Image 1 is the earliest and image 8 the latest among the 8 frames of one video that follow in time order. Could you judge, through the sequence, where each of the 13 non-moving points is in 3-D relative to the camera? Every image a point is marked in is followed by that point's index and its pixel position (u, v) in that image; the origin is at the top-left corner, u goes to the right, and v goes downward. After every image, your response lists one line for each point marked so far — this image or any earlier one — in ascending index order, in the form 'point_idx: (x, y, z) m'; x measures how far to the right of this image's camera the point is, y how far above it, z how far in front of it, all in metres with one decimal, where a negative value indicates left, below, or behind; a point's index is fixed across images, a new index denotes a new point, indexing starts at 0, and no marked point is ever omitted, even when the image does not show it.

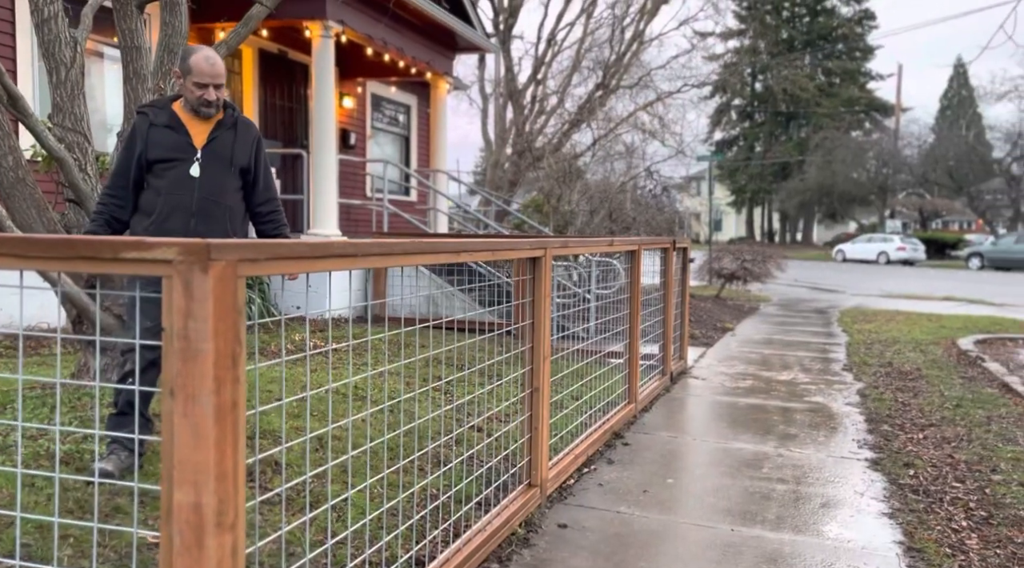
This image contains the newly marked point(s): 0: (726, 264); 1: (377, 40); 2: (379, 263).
0: (+4.0, +0.4, +16.7) m
1: (-1.5, +2.7, +10.0) m
2: (-0.4, +0.1, +2.8) m
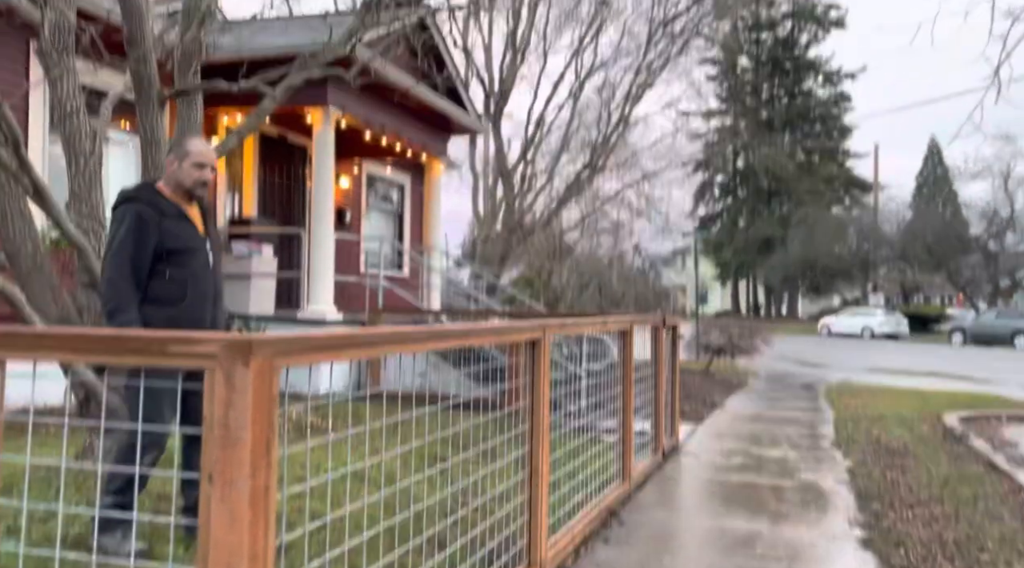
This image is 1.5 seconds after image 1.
0: (+3.8, -1.0, +16.9) m
1: (-1.6, +1.8, +10.4) m
2: (-0.4, -0.2, +3.0) m
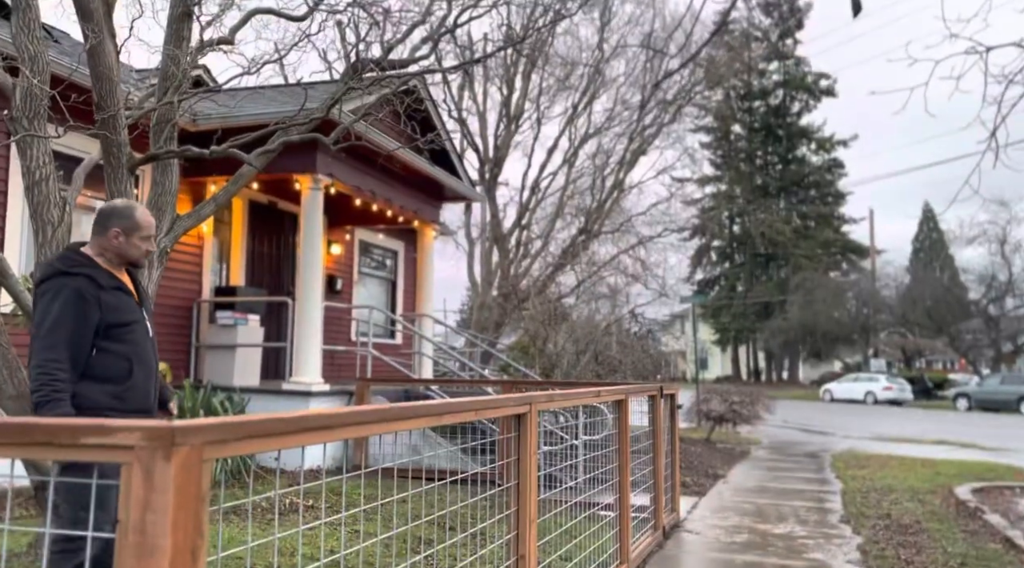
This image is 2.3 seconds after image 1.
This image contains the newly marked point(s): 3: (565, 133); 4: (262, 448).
0: (+3.7, -2.2, +16.5) m
1: (-1.7, +1.1, +10.2) m
2: (-0.4, -0.4, +2.7) m
3: (+1.0, +2.7, +16.2) m
4: (-0.6, -0.4, +2.2) m
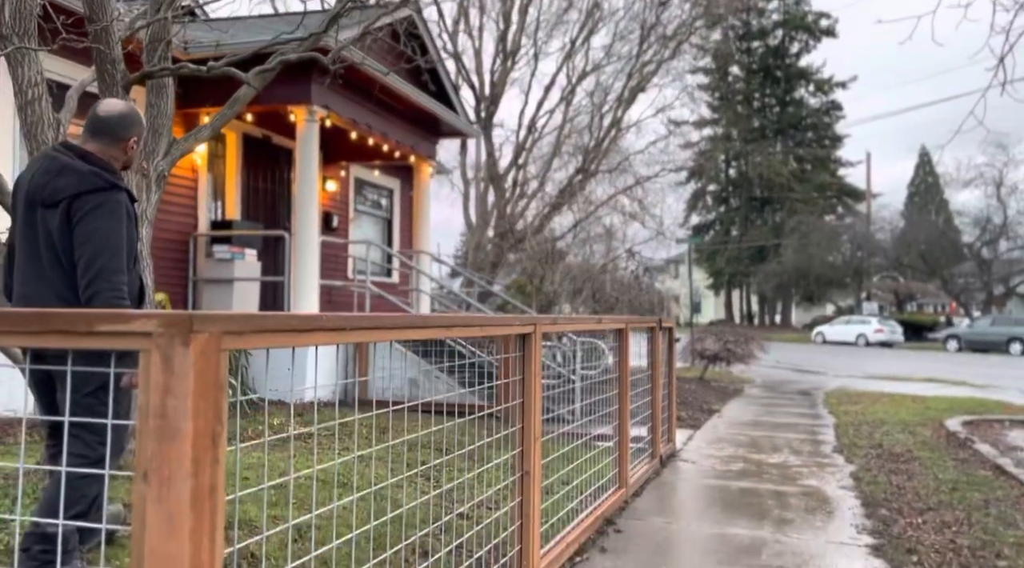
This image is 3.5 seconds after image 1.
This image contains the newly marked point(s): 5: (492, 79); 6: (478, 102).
0: (+3.6, -1.1, +16.7) m
1: (-1.7, +1.8, +10.1) m
2: (-0.4, -0.2, +2.7) m
3: (+0.9, +3.8, +16.0) m
4: (-0.6, -0.1, +2.2) m
5: (-0.4, +3.6, +15.9) m
6: (-0.6, +3.2, +16.0) m
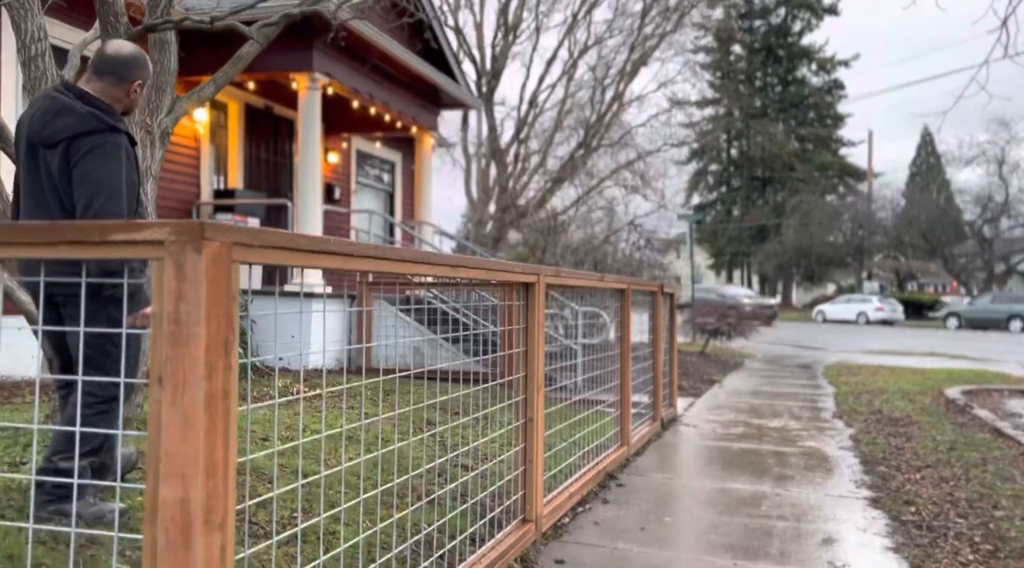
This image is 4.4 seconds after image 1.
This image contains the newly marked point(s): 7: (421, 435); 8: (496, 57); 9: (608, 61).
0: (+3.6, -0.7, +16.7) m
1: (-1.7, +2.1, +10.1) m
2: (-0.4, 0.0, +2.8) m
3: (+0.9, +4.2, +16.0) m
4: (-0.5, +0.1, +2.2) m
5: (-0.3, +4.0, +15.9) m
6: (-0.6, +3.6, +15.9) m
7: (-0.4, -0.6, +3.4) m
8: (-0.3, +3.9, +15.8) m
9: (+1.7, +4.0, +16.4) m
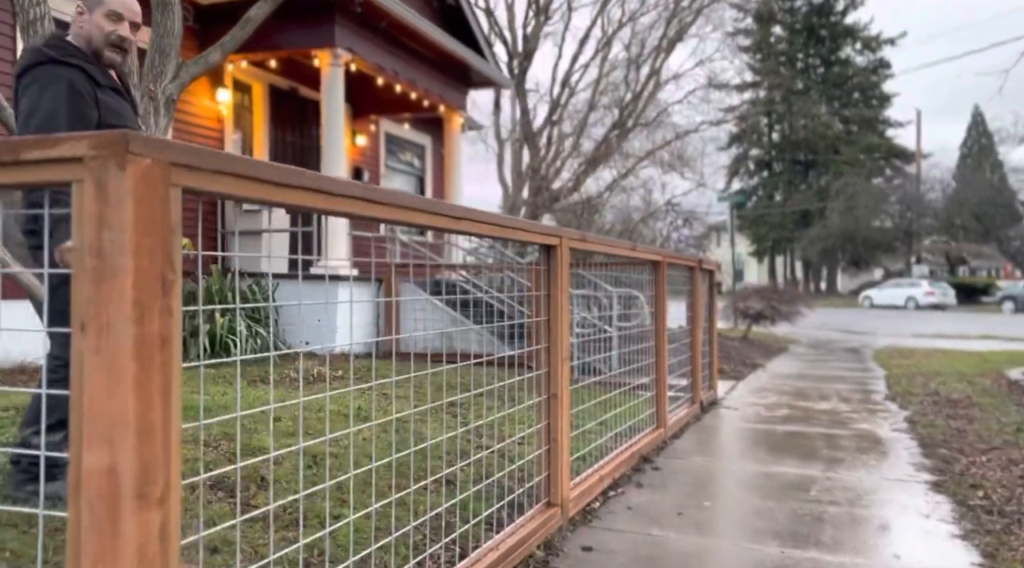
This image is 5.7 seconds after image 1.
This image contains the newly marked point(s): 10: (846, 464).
0: (+4.3, -0.4, +16.2) m
1: (-1.3, +2.3, +9.8) m
2: (-0.4, +0.2, +2.4) m
3: (+1.5, +4.5, +15.5) m
4: (-0.6, +0.2, +1.9) m
5: (+0.2, +4.3, +15.5) m
6: (0.0, +3.9, +15.6) m
7: (-0.3, -0.4, +3.0) m
8: (+0.3, +4.2, +15.4) m
9: (+2.3, +4.3, +15.9) m
10: (+1.9, -1.0, +5.2) m
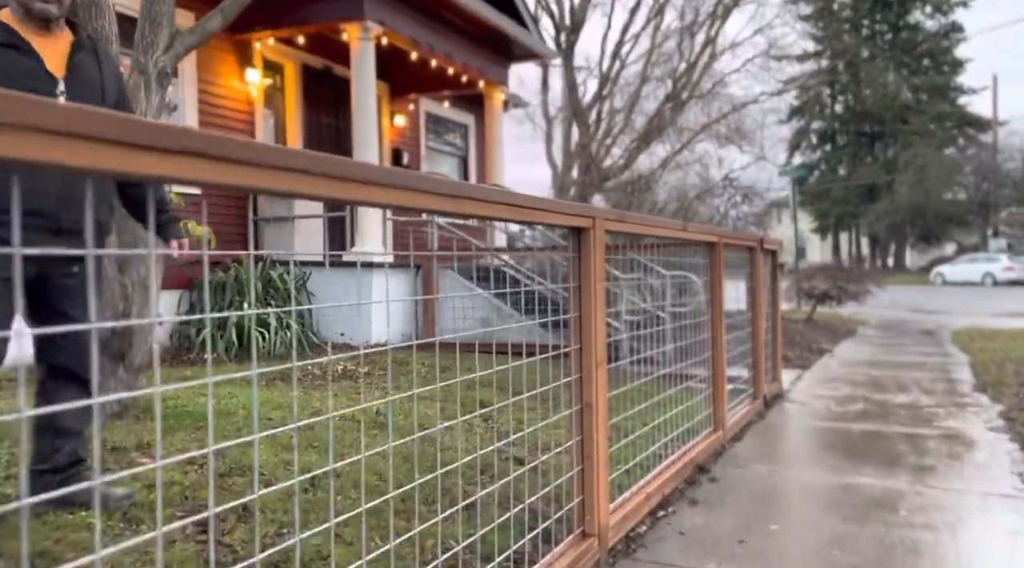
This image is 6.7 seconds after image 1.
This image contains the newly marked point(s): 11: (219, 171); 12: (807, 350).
0: (+5.1, 0.0, +15.3) m
1: (-0.9, +2.5, +9.2) m
2: (-0.4, +0.2, +1.8) m
3: (+2.2, +4.8, +14.7) m
4: (-0.6, +0.2, +1.3) m
5: (+1.0, +4.6, +14.8) m
6: (+0.7, +4.2, +14.9) m
7: (-0.3, -0.4, +2.5) m
8: (+1.0, +4.5, +14.7) m
9: (+3.1, +4.6, +15.0) m
10: (+2.1, -0.9, +4.5) m
11: (-0.5, +0.2, +1.5) m
12: (+3.4, -0.8, +10.4) m
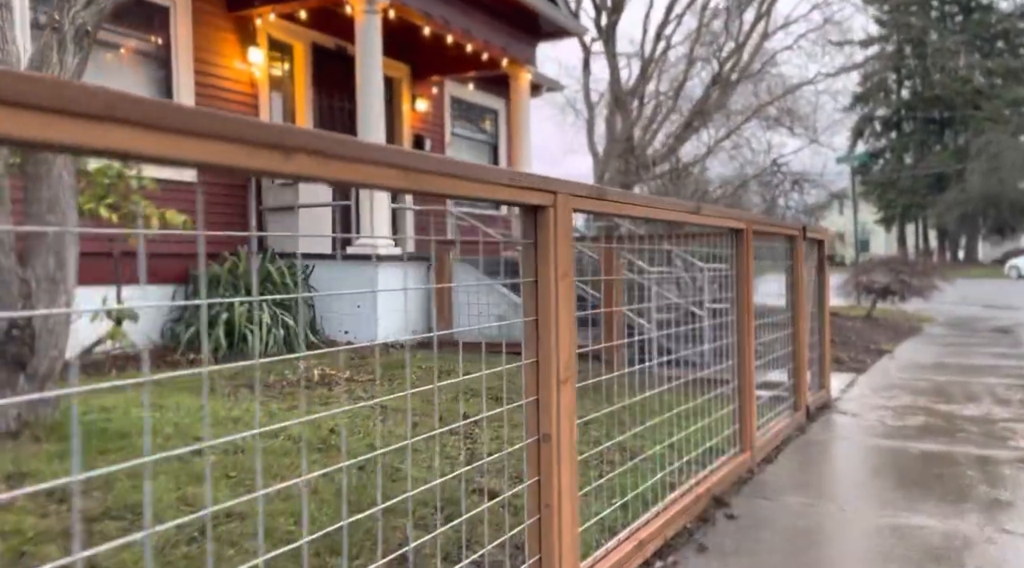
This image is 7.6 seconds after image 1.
0: (+5.7, +0.1, +14.2) m
1: (-0.7, +2.5, +8.5) m
2: (-0.7, +0.2, +1.1) m
3: (+2.8, +4.9, +13.8) m
4: (-0.9, +0.2, +0.6) m
5: (+1.5, +4.7, +13.9) m
6: (+1.3, +4.2, +14.0) m
7: (-0.5, -0.4, +1.7) m
8: (+1.6, +4.6, +13.8) m
9: (+3.6, +4.7, +14.0) m
10: (+2.0, -0.9, +3.6) m
11: (-0.8, +0.2, +0.8) m
12: (+3.6, -0.7, +9.4) m
